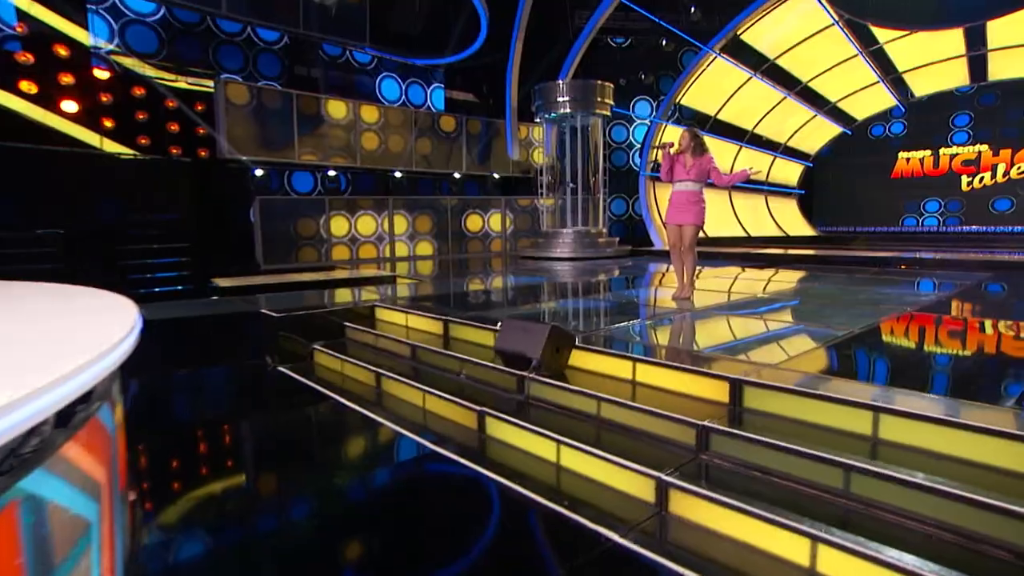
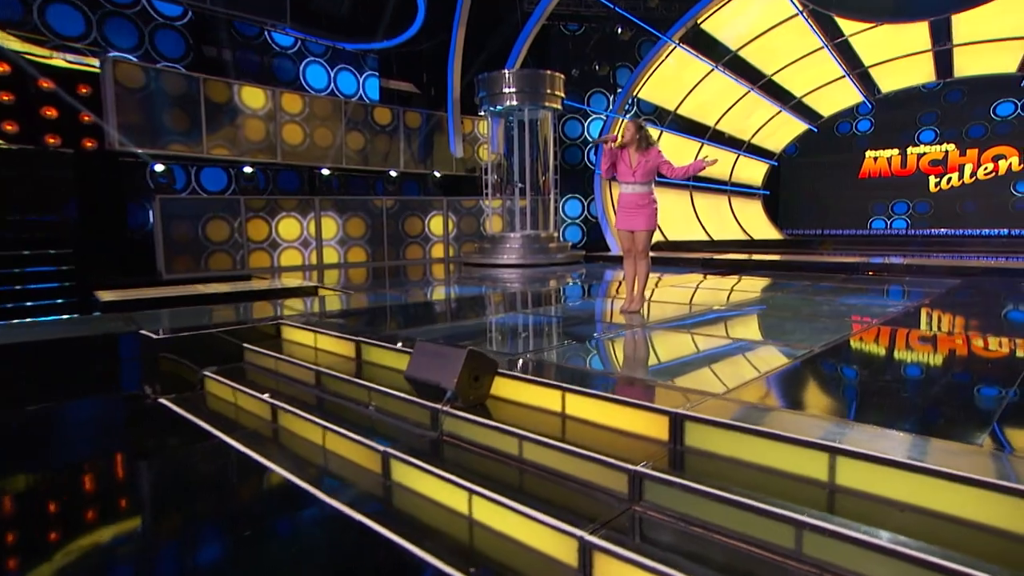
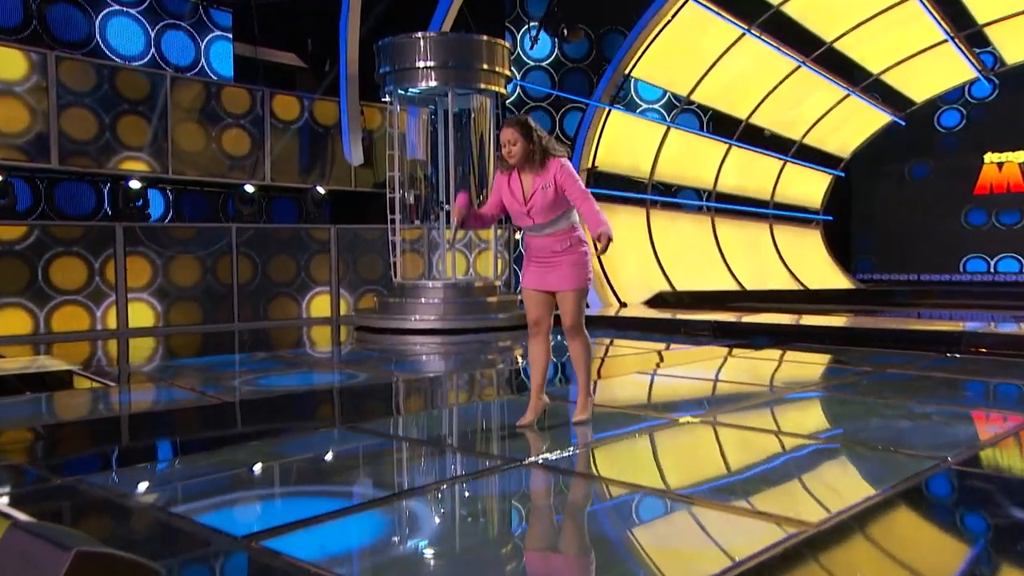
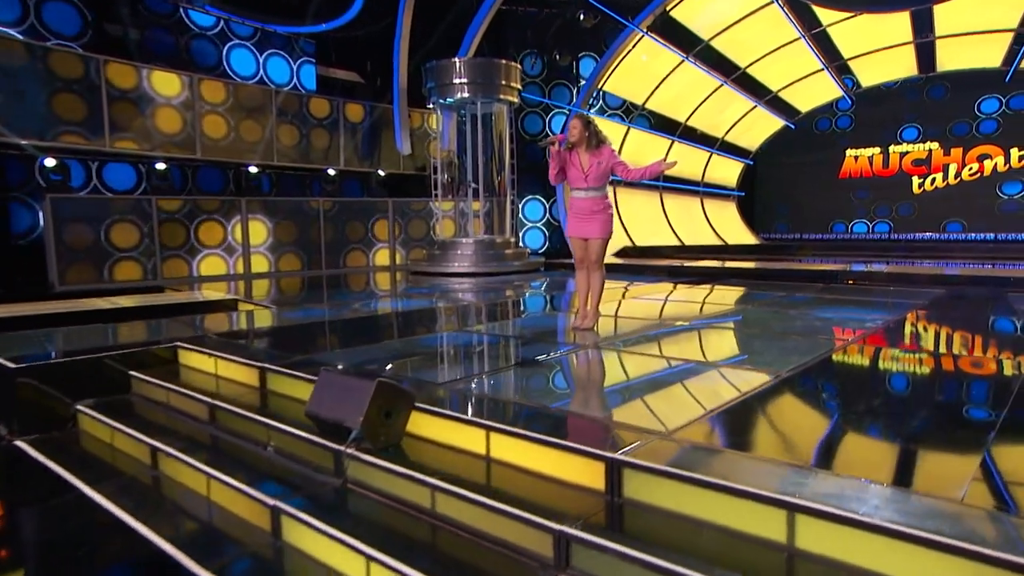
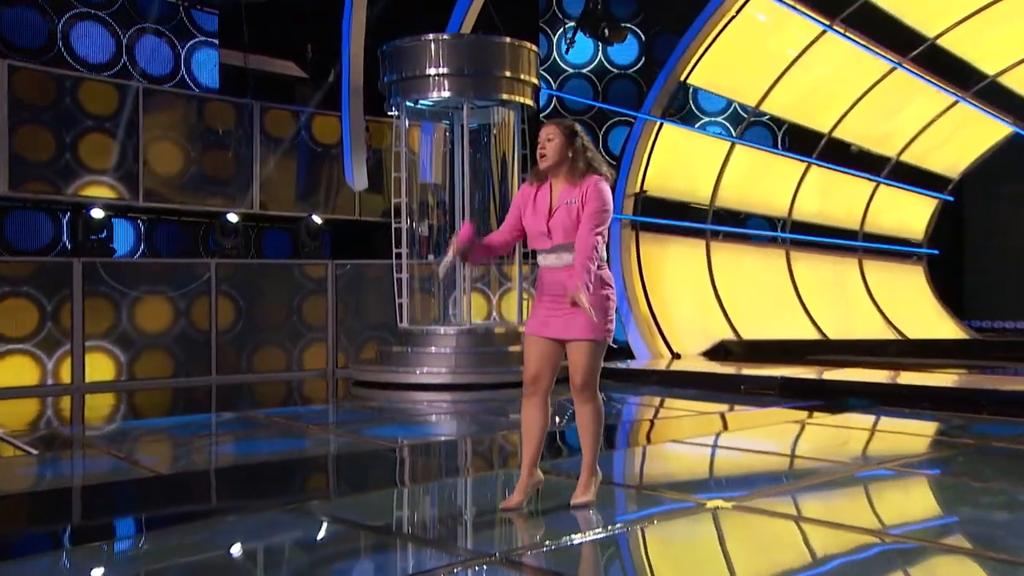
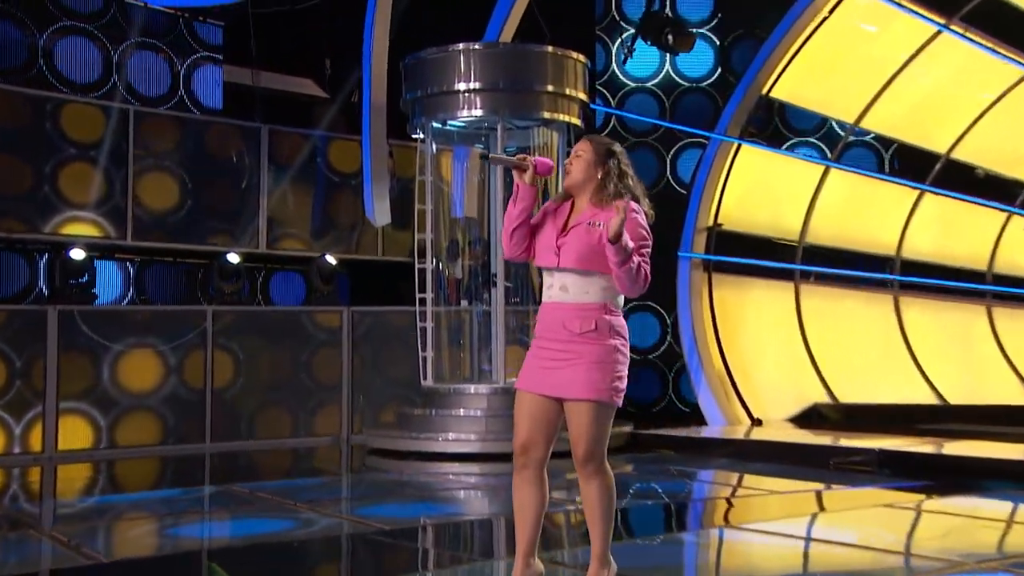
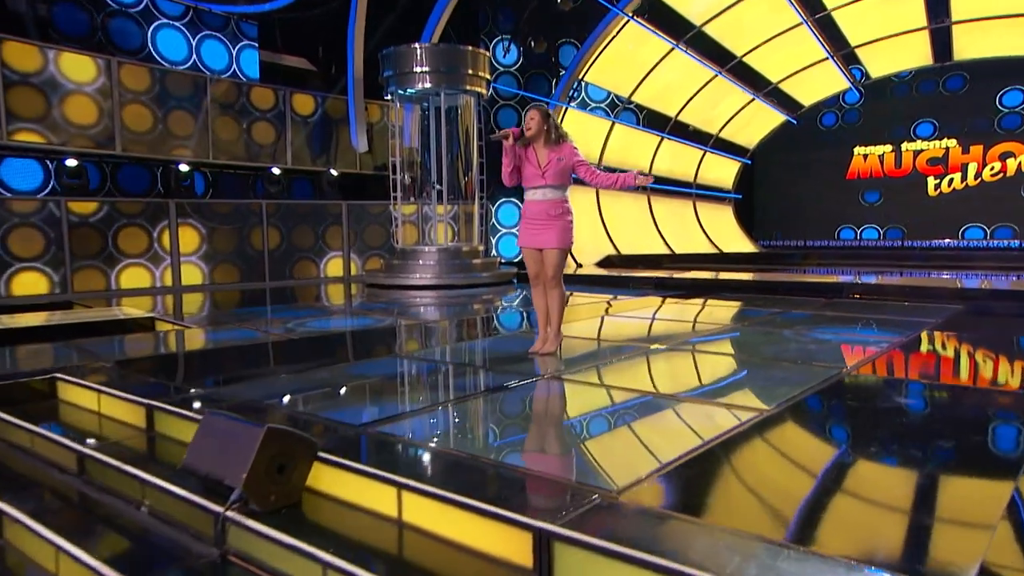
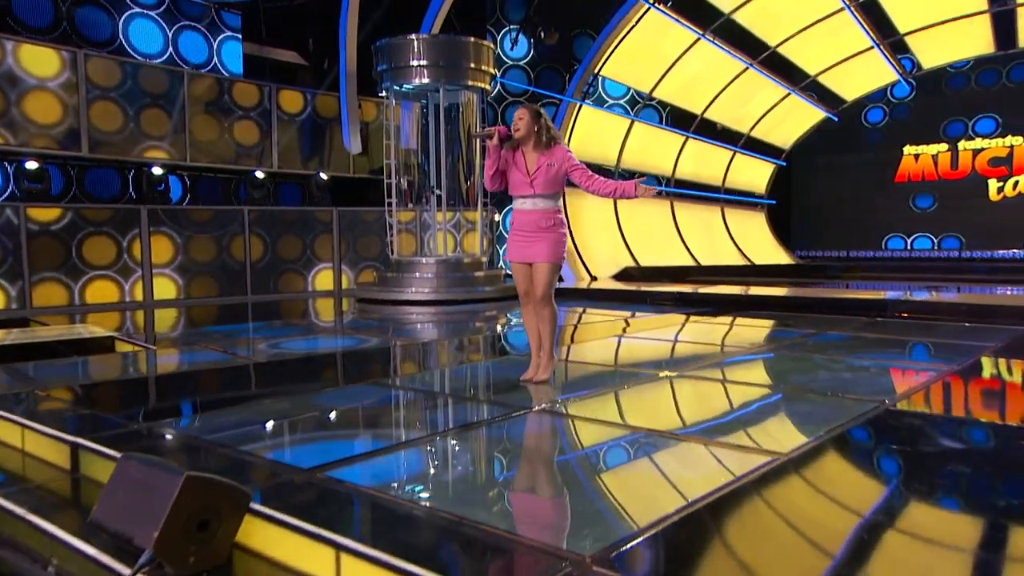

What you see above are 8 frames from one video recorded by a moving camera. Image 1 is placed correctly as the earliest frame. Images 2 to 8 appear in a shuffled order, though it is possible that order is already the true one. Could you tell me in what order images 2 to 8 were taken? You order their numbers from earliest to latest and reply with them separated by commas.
2, 4, 7, 8, 3, 5, 6
